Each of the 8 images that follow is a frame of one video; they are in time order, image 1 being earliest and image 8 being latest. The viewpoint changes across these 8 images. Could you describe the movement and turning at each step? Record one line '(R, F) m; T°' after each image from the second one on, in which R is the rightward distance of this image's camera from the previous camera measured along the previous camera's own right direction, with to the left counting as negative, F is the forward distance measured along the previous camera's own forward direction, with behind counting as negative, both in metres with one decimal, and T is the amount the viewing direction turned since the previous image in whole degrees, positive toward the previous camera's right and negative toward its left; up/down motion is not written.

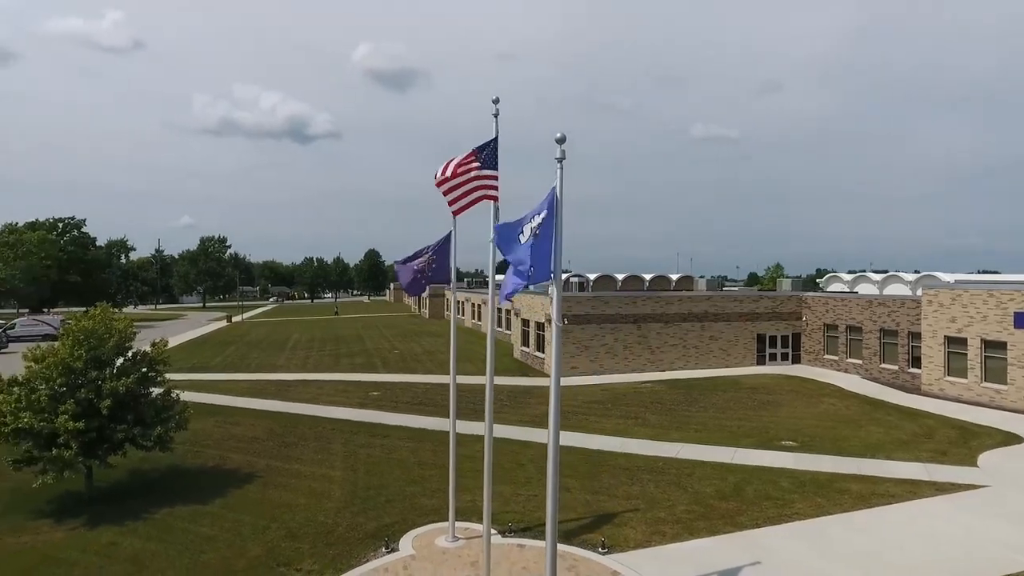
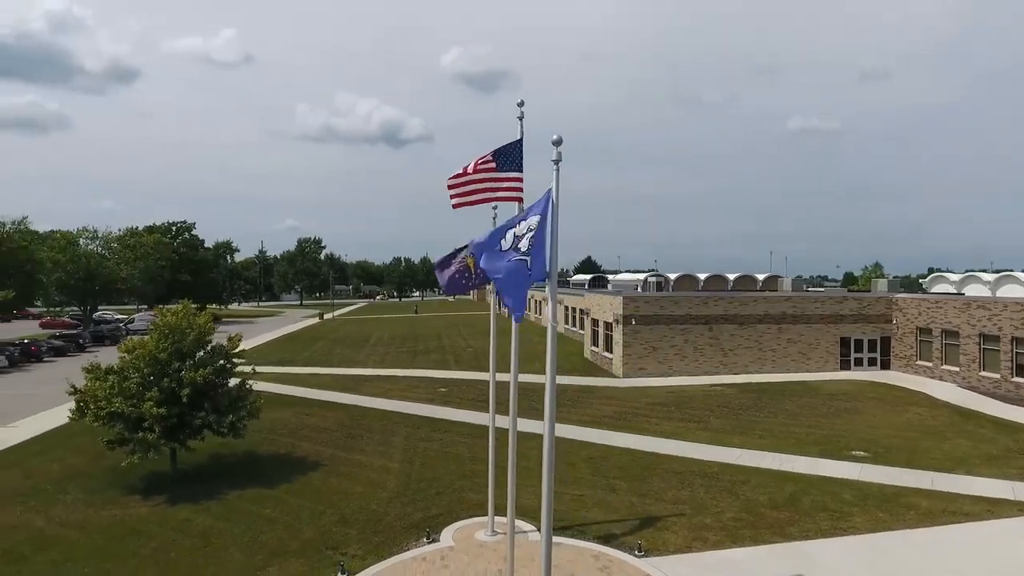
(+0.9, -0.1) m; -8°
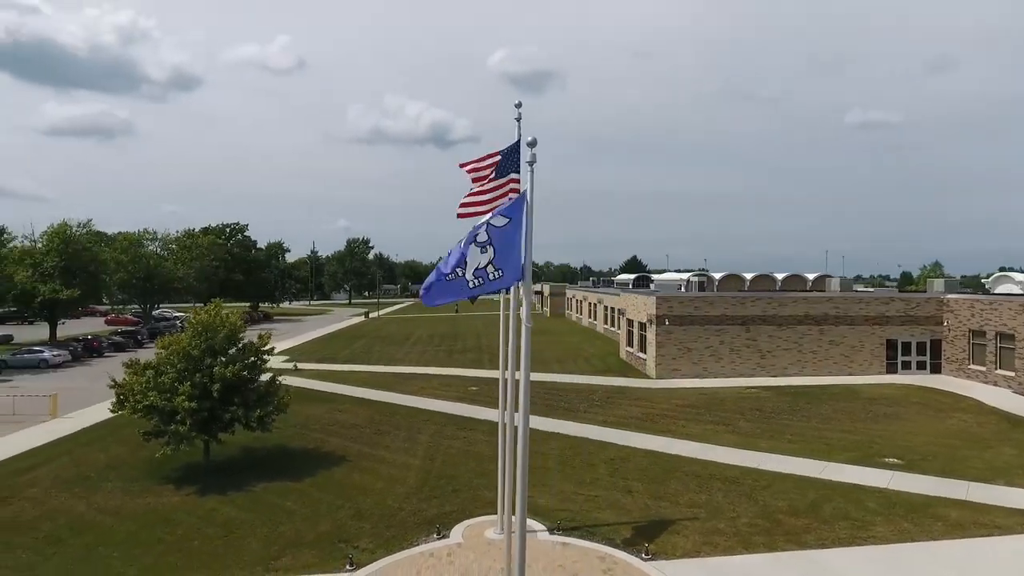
(+0.7, 0.0) m; -4°
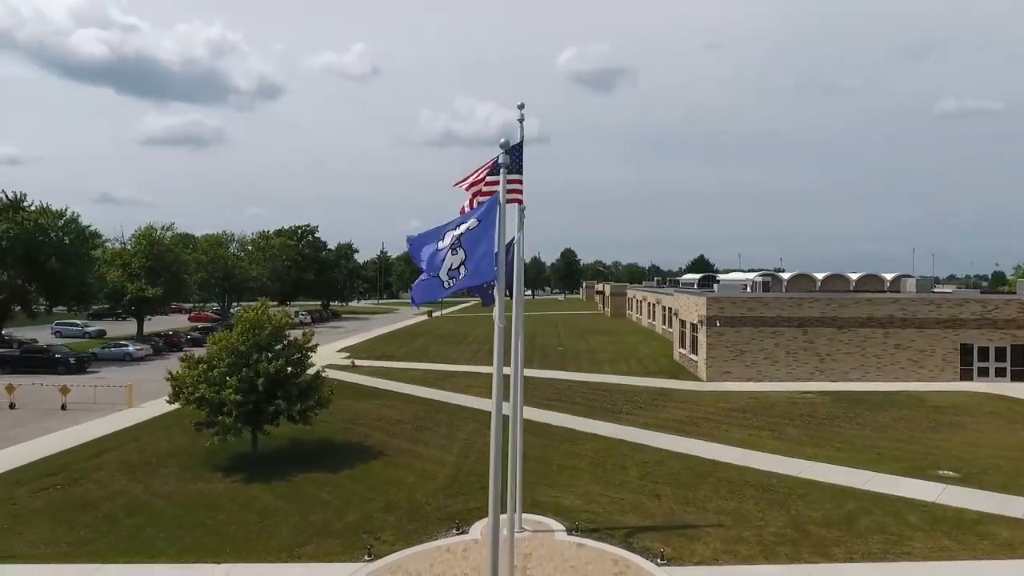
(+0.9, 0.0) m; -6°
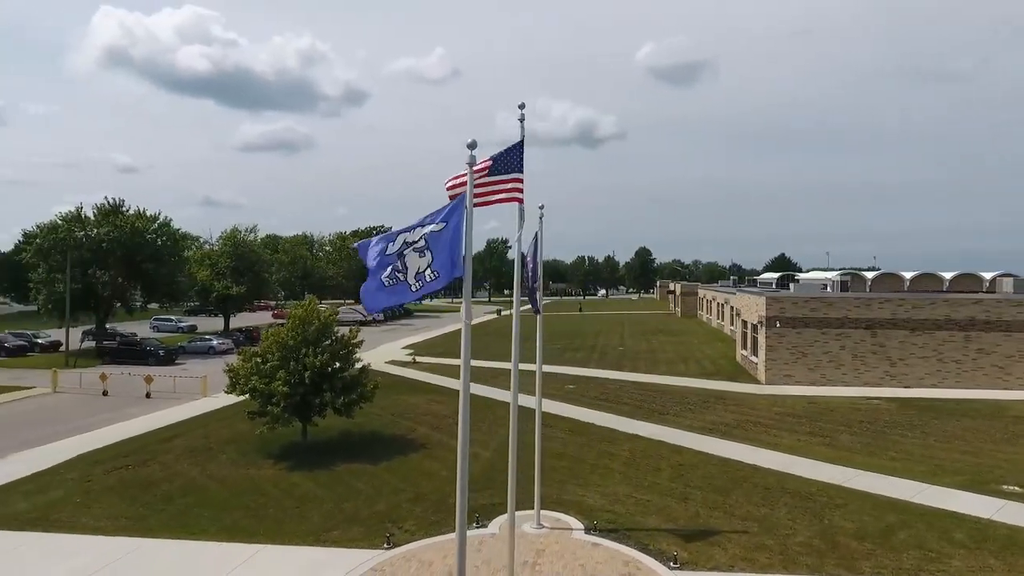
(+1.1, 0.0) m; -7°
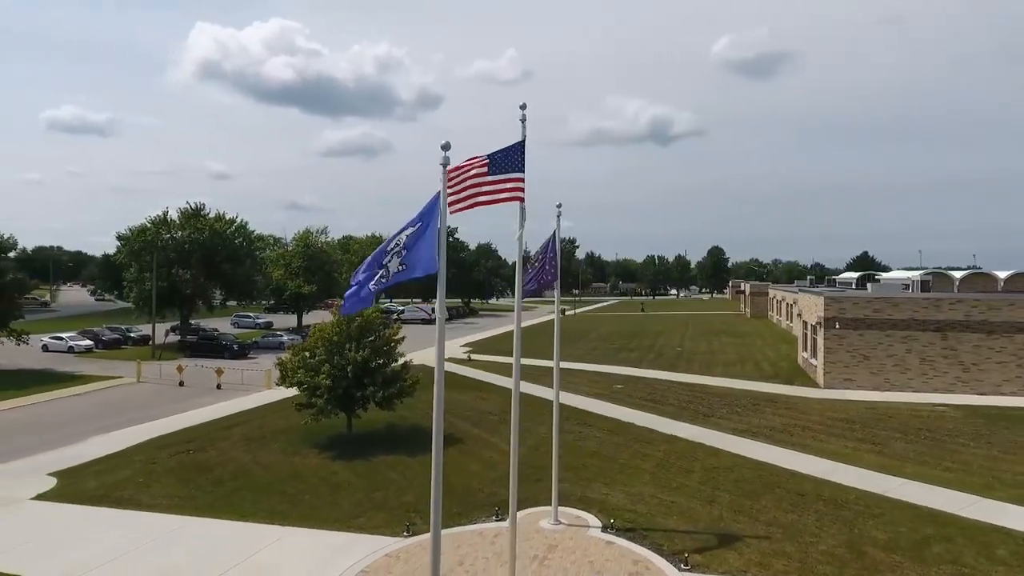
(+1.1, -0.1) m; -7°
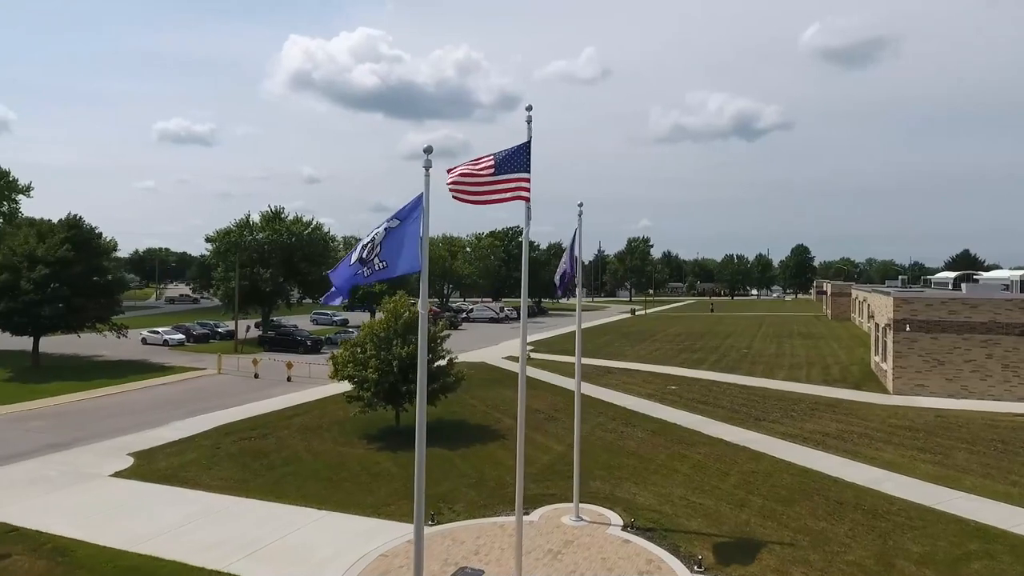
(+1.1, -0.1) m; -7°
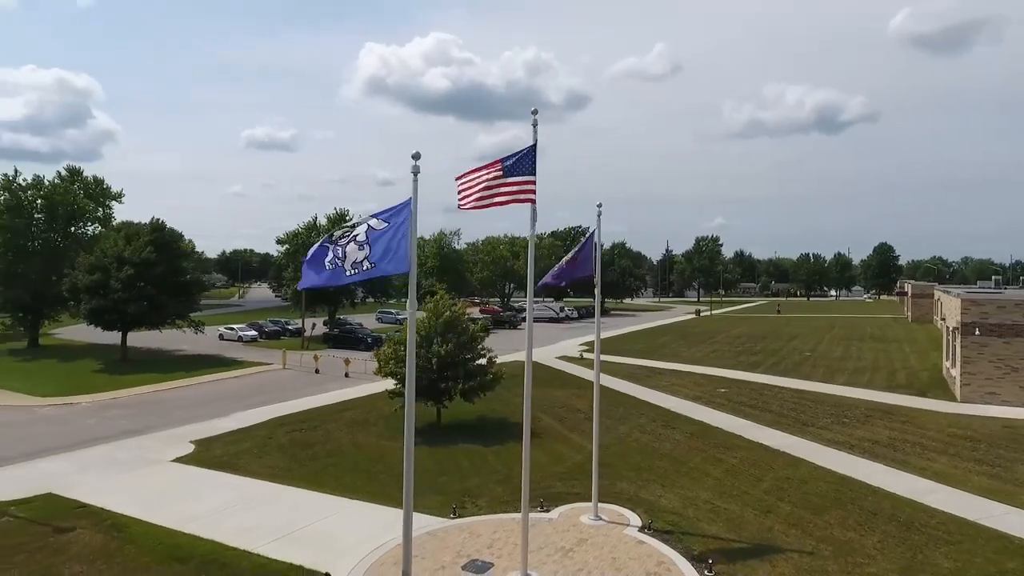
(+1.0, -0.2) m; -6°
